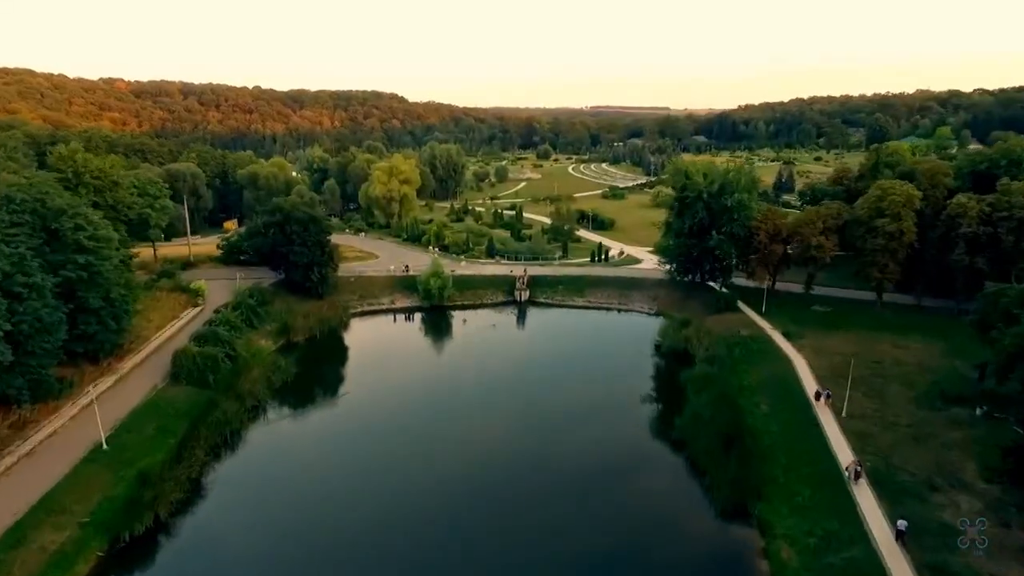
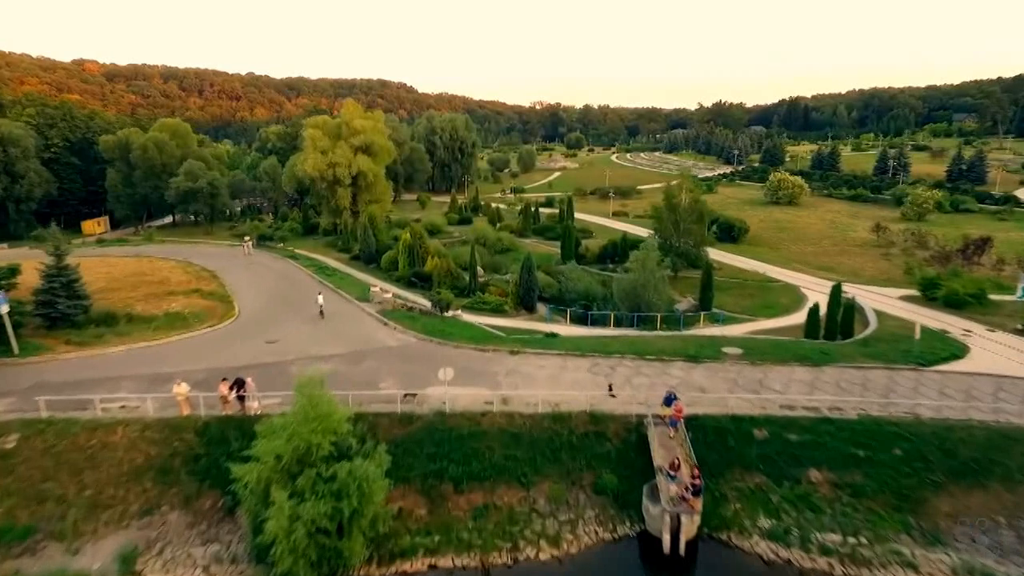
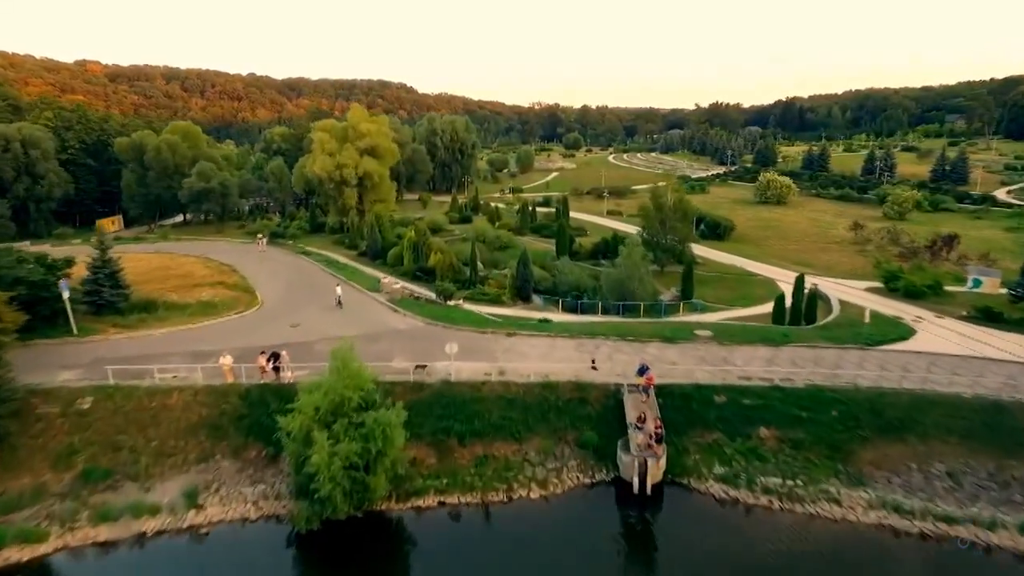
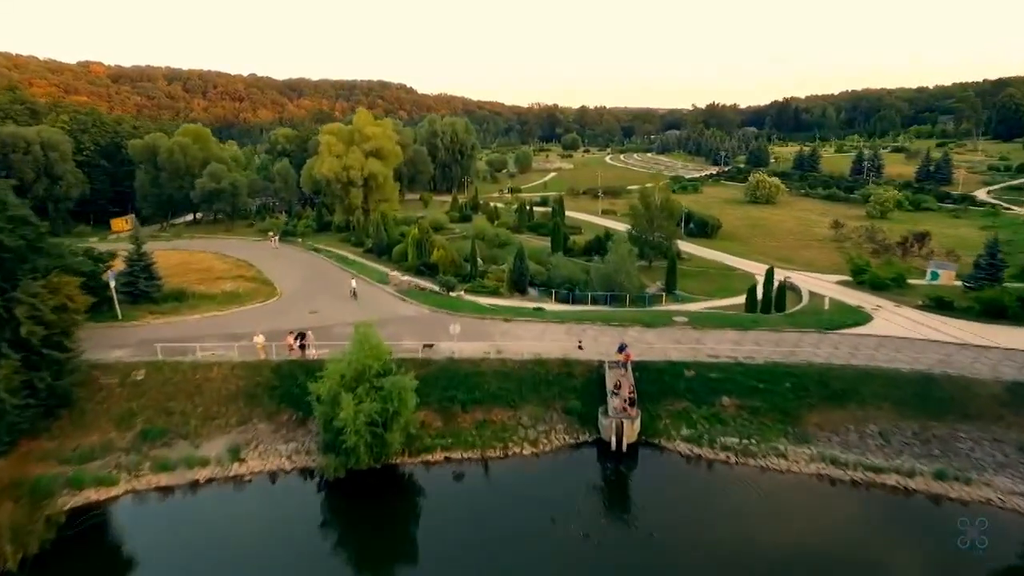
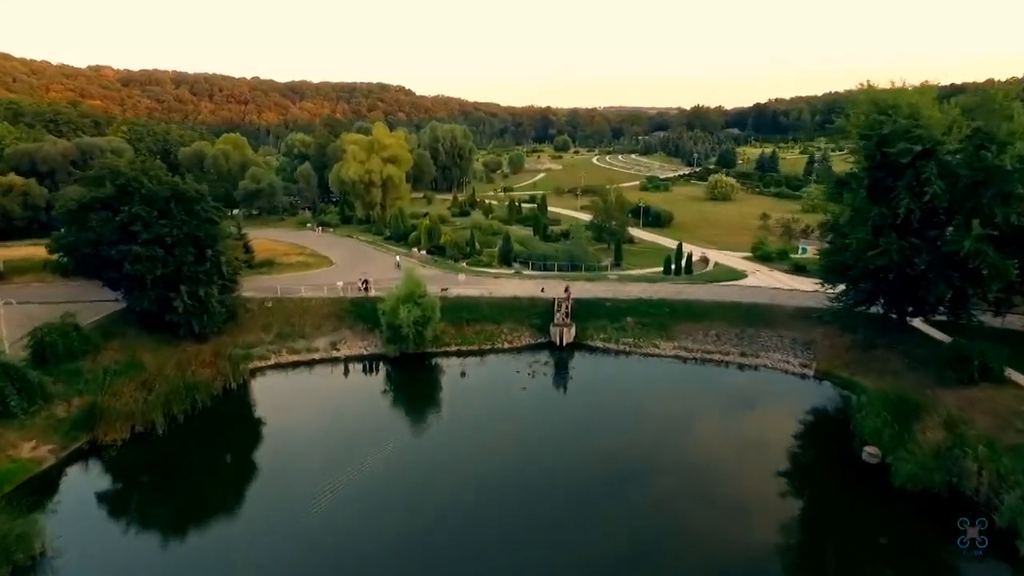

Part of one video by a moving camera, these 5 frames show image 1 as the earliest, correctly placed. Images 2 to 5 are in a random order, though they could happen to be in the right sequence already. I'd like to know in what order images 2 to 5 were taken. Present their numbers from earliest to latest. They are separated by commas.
5, 4, 3, 2
